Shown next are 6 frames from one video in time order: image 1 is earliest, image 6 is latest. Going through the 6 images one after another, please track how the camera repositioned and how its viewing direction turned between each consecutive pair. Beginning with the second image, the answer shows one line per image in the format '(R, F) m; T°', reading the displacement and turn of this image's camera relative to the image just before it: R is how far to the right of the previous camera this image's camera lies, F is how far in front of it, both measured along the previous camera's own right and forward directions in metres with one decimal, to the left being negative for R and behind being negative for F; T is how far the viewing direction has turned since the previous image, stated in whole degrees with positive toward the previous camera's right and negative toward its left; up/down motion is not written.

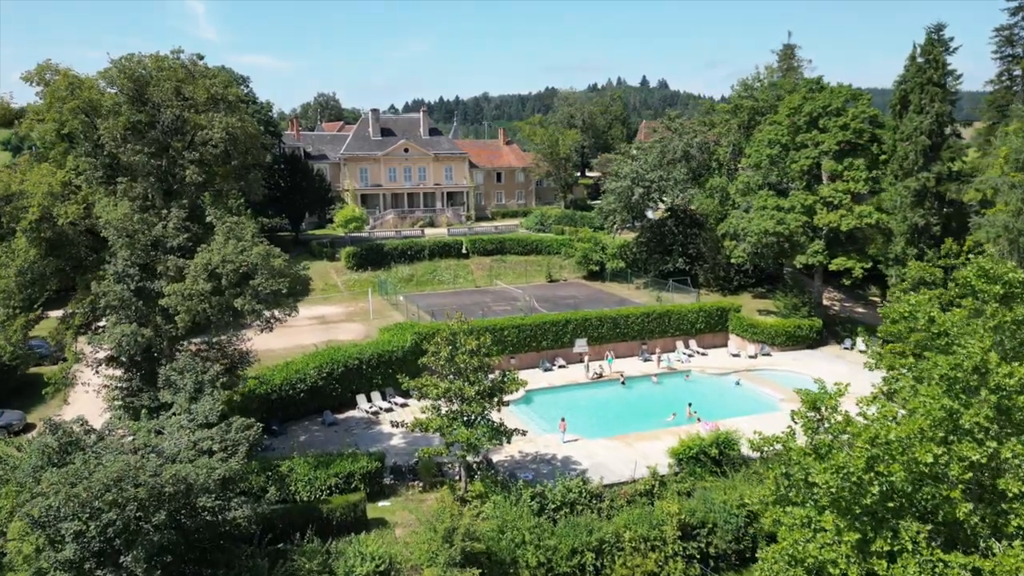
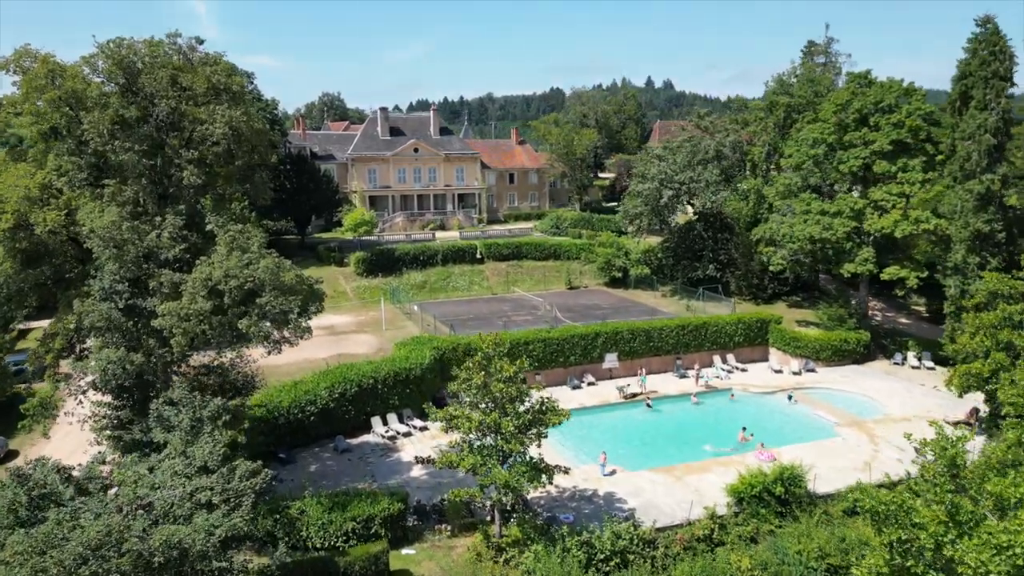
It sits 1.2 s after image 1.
(-1.1, +2.7) m; 0°
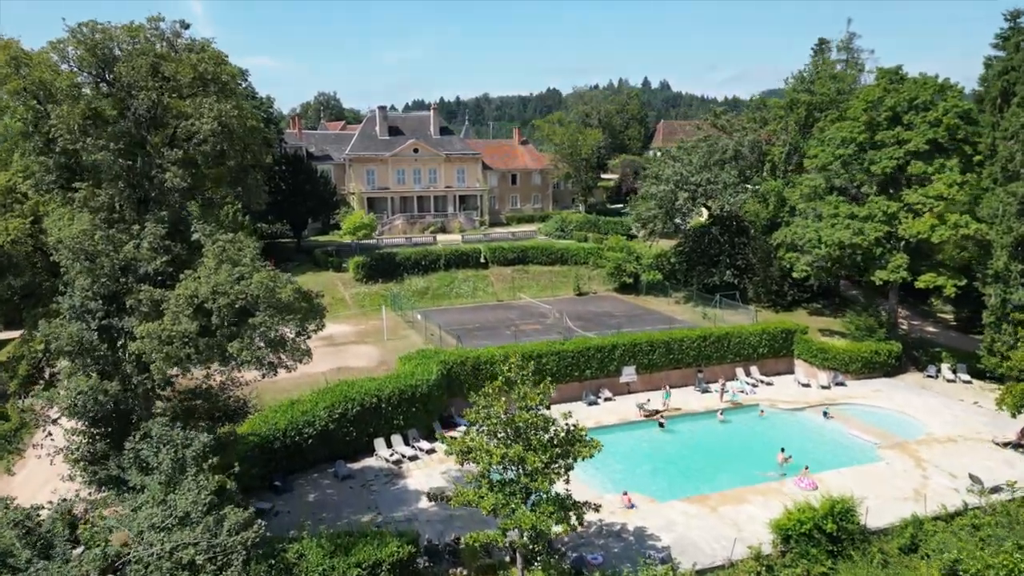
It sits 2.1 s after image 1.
(-0.7, +2.1) m; 0°
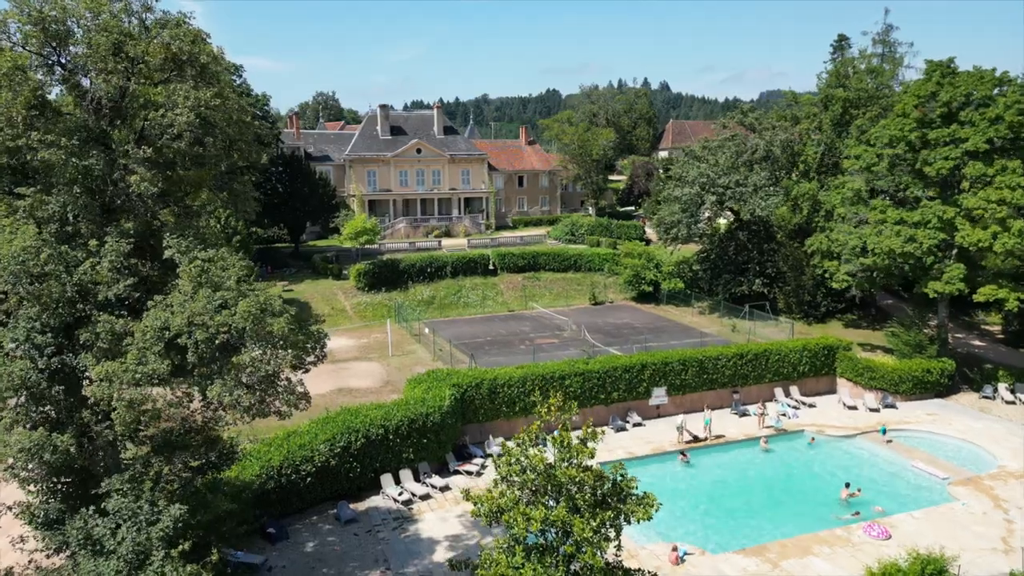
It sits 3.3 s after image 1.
(-0.8, +2.9) m; 0°
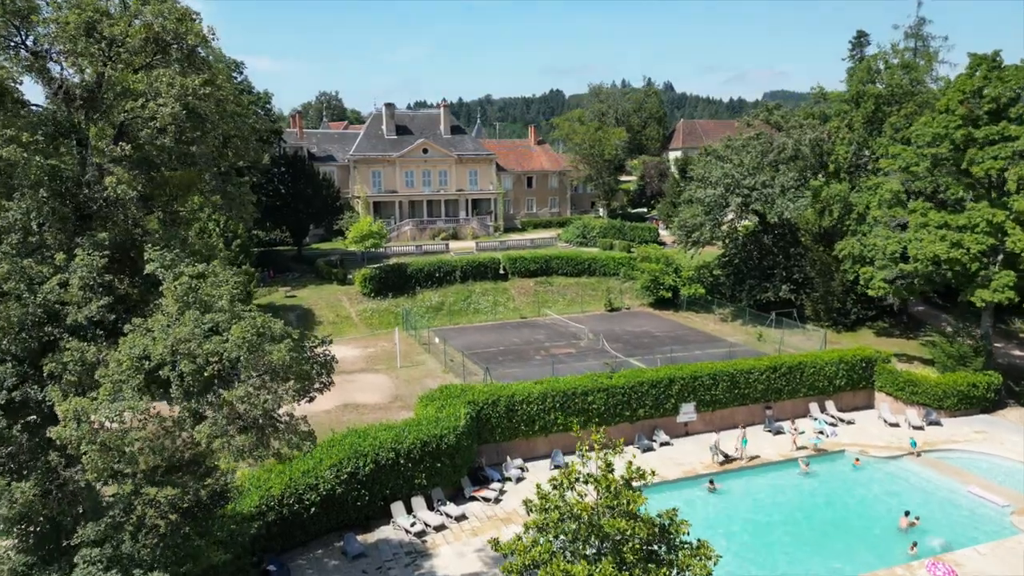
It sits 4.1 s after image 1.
(-0.6, +1.9) m; 0°
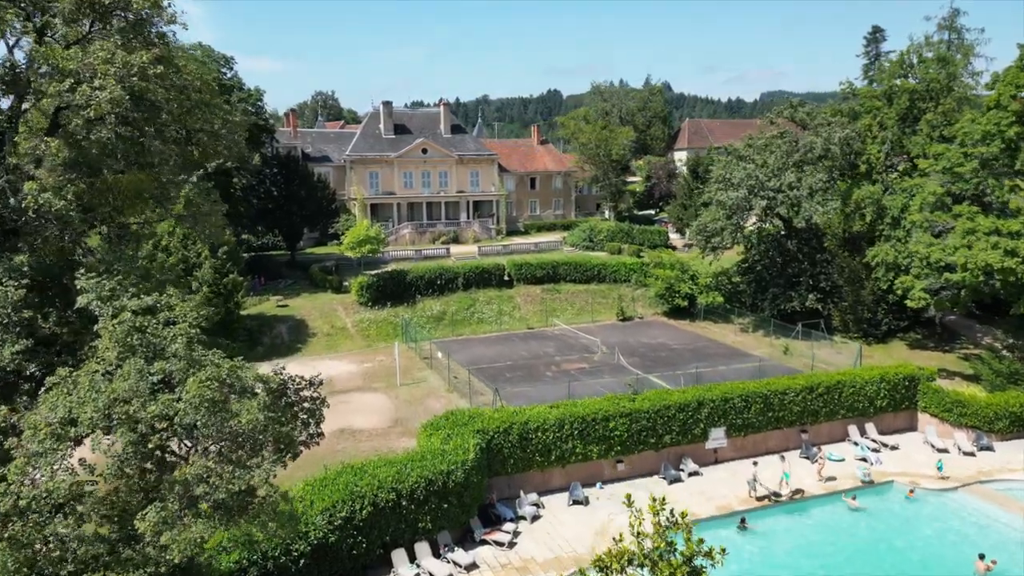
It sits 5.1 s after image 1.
(-0.5, +2.5) m; 0°
